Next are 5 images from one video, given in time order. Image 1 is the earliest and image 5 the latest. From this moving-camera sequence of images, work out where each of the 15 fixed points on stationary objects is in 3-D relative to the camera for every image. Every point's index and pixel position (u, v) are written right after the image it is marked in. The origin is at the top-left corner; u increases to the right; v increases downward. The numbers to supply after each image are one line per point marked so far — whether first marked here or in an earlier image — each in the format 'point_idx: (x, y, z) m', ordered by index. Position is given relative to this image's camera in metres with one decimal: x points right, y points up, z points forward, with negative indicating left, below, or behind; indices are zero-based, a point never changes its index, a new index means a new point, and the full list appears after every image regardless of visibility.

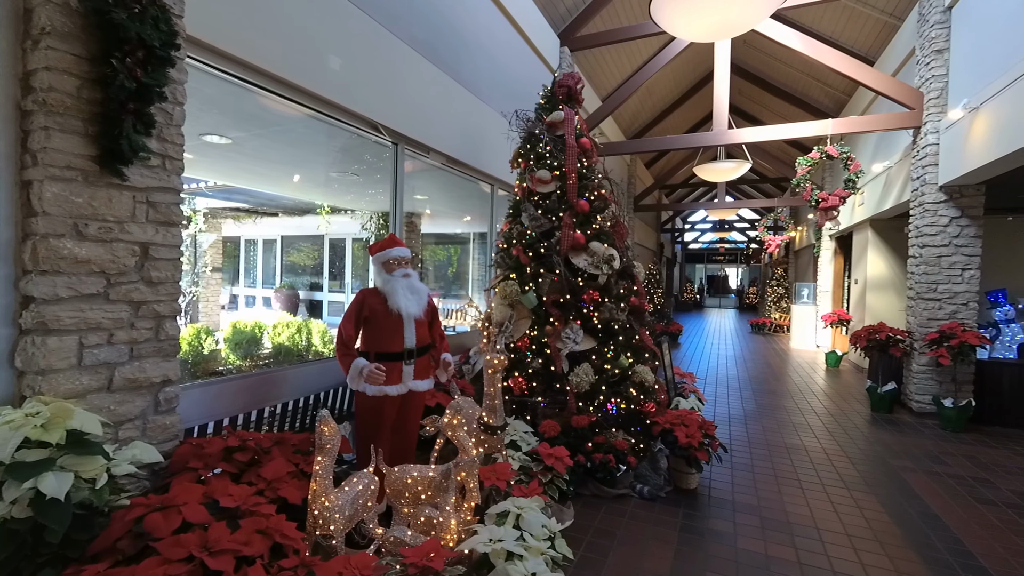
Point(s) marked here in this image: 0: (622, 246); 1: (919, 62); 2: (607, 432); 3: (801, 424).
0: (+0.8, +0.3, +3.4) m
1: (+4.3, +2.4, +4.9) m
2: (+0.6, -0.9, +3.0) m
3: (+2.7, -1.3, +4.4) m
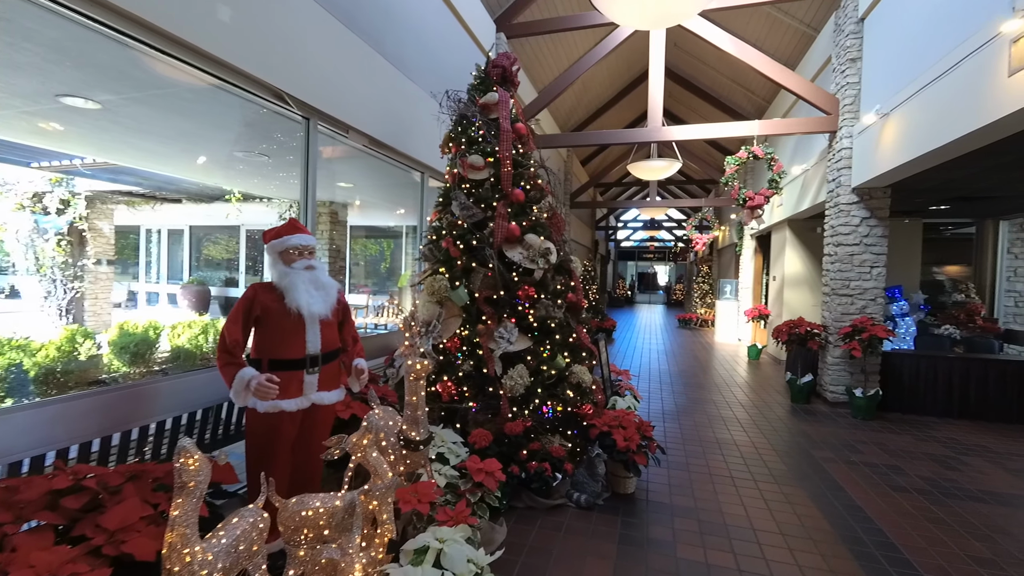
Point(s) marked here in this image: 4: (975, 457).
0: (+0.3, +0.3, +3.2) m
1: (+3.6, +2.4, +5.1) m
2: (+0.2, -0.9, +2.8) m
3: (+2.1, -1.3, +4.5) m
4: (+3.6, -1.3, +3.5) m
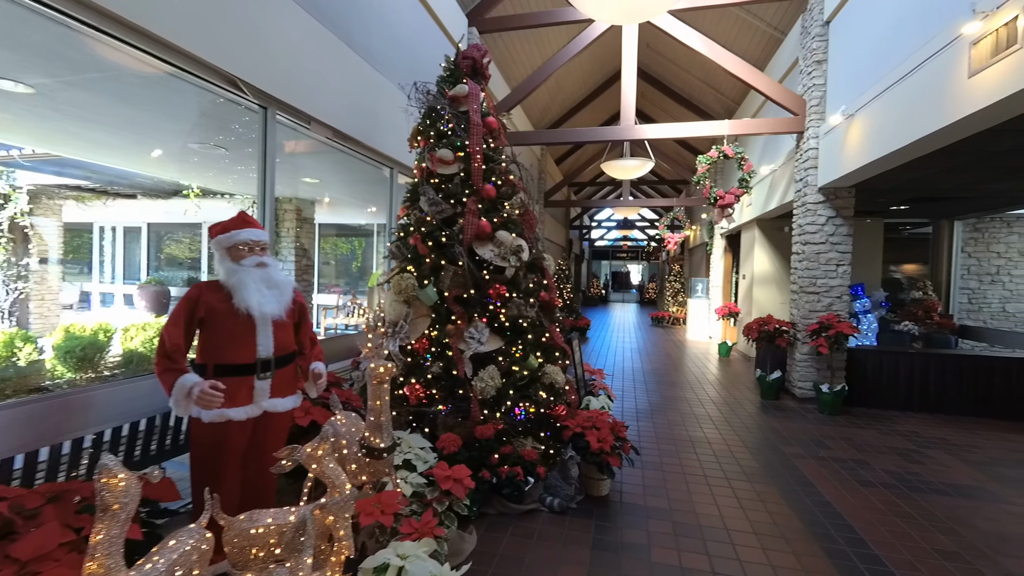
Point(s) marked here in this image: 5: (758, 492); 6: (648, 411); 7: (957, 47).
0: (+0.1, +0.3, +3.1) m
1: (+3.3, +2.5, +5.2) m
2: (0.0, -0.9, +2.7) m
3: (+1.8, -1.2, +4.5) m
4: (+3.4, -1.3, +3.6) m
5: (+1.5, -1.3, +2.8) m
6: (+1.4, -1.2, +4.6) m
7: (+2.7, +1.5, +2.8) m
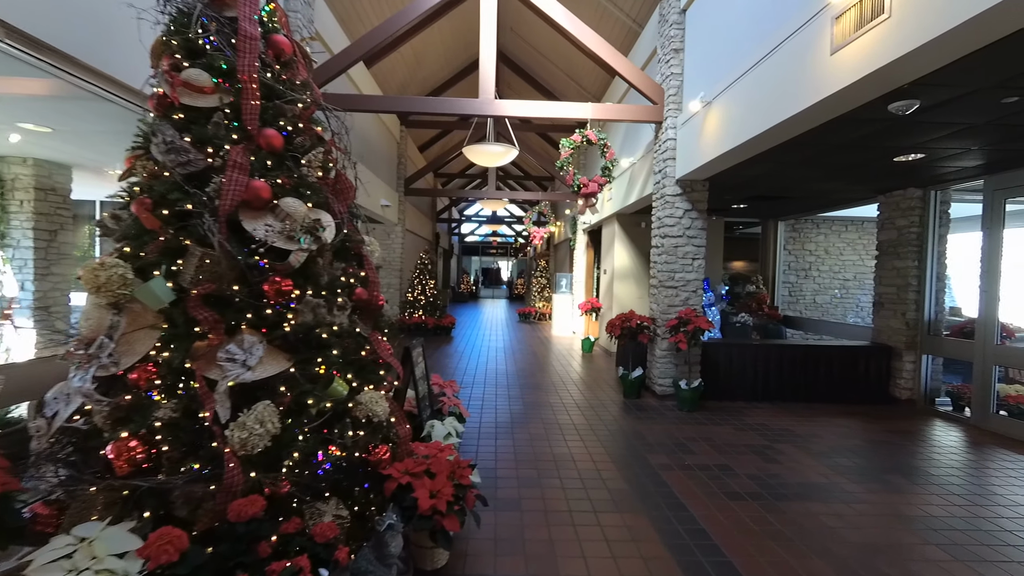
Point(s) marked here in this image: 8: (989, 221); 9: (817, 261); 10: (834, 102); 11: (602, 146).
0: (-0.8, +0.4, +2.2) m
1: (+1.6, +2.5, +5.1) m
2: (-0.8, -0.9, +1.8) m
3: (+0.5, -1.2, +4.0) m
4: (+2.2, -1.2, +3.6) m
5: (+0.6, -1.2, +2.3) m
6: (0.0, -1.2, +4.0) m
7: (+1.8, +1.5, +2.6) m
8: (+4.4, +0.6, +4.2) m
9: (+5.0, +0.4, +7.5) m
10: (+1.9, +1.1, +2.7) m
11: (+1.0, +1.6, +5.1) m
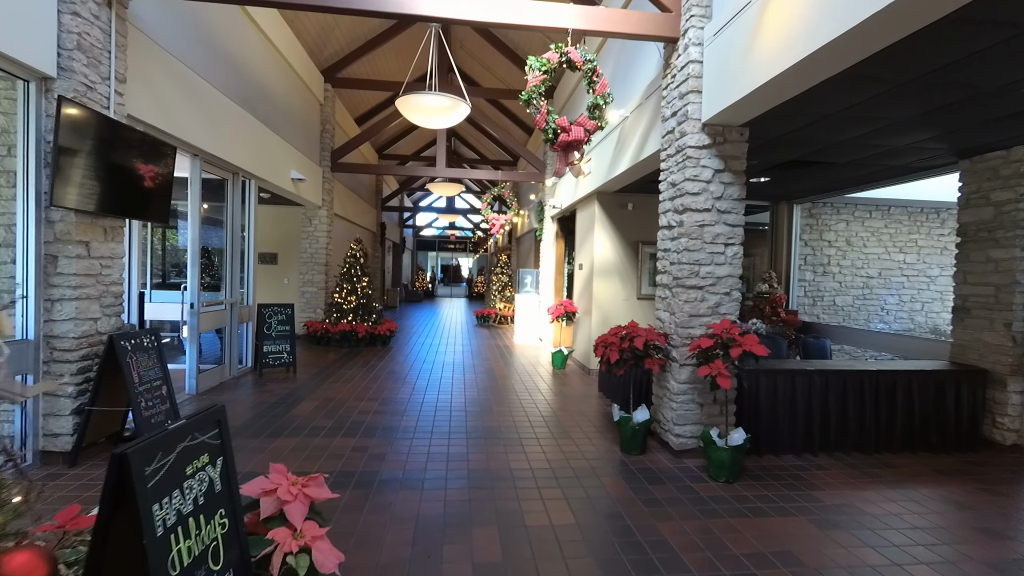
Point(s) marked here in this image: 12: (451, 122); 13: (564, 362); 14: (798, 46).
0: (-1.0, +0.4, +0.4) m
1: (+1.2, +2.5, +3.5) m
2: (-1.0, -0.9, 0.0) m
3: (+0.1, -1.2, +2.3) m
4: (+1.8, -1.2, +2.1) m
5: (+0.4, -1.2, +0.7) m
6: (-0.4, -1.2, +2.3) m
7: (+1.5, +1.5, +1.0) m
8: (+4.0, +0.6, +2.8) m
9: (+4.3, +0.5, +6.1) m
10: (+1.6, +1.1, +1.1) m
11: (+0.6, +1.6, +3.4) m
12: (-0.7, +1.9, +5.4) m
13: (+0.7, -1.0, +6.0) m
14: (+1.4, +1.2, +2.2) m
